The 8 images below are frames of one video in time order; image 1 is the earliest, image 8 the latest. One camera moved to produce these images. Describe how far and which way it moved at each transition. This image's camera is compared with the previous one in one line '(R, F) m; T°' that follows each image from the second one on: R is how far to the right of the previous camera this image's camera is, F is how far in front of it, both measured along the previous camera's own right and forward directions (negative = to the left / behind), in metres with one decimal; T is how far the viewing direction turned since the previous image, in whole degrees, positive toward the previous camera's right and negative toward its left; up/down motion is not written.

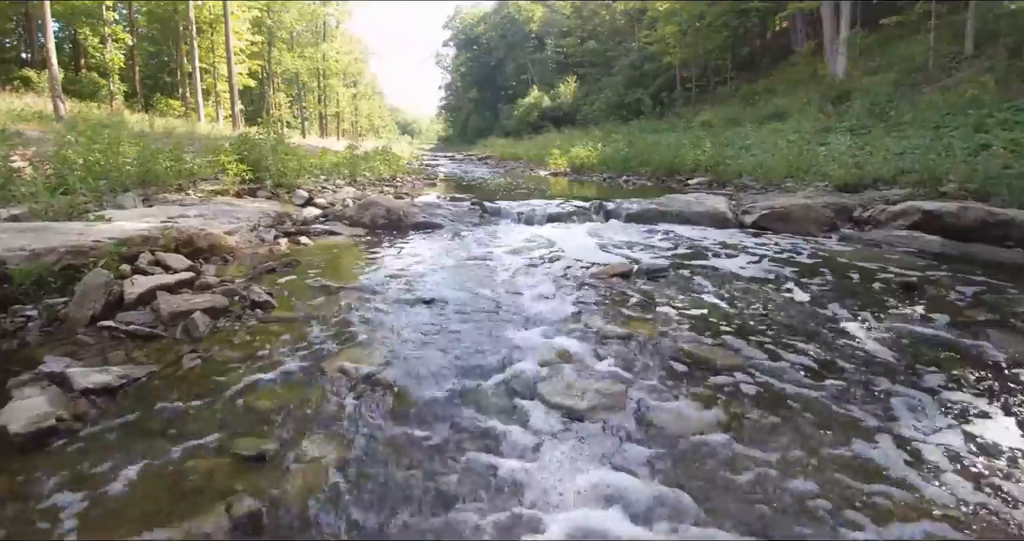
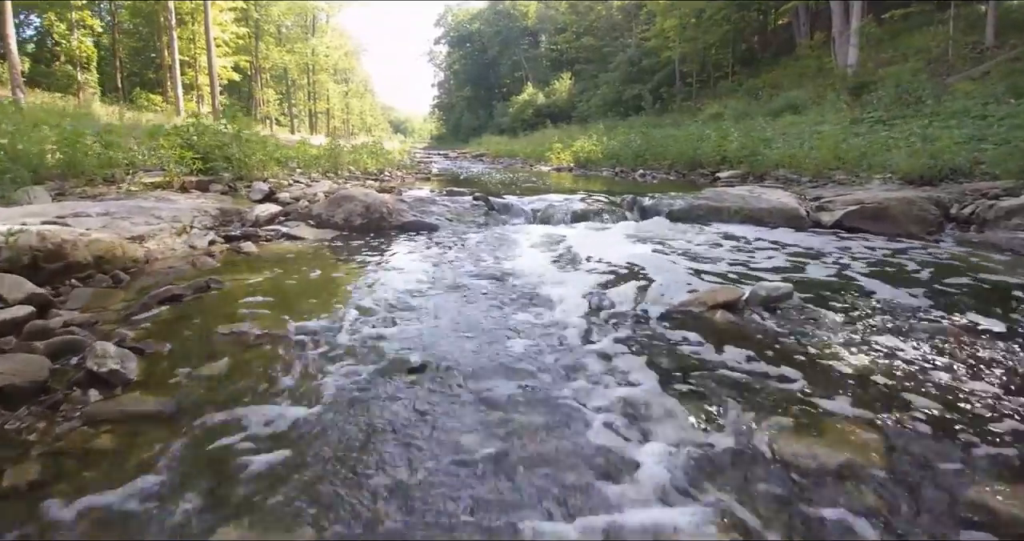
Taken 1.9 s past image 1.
(-0.4, +2.8) m; +1°
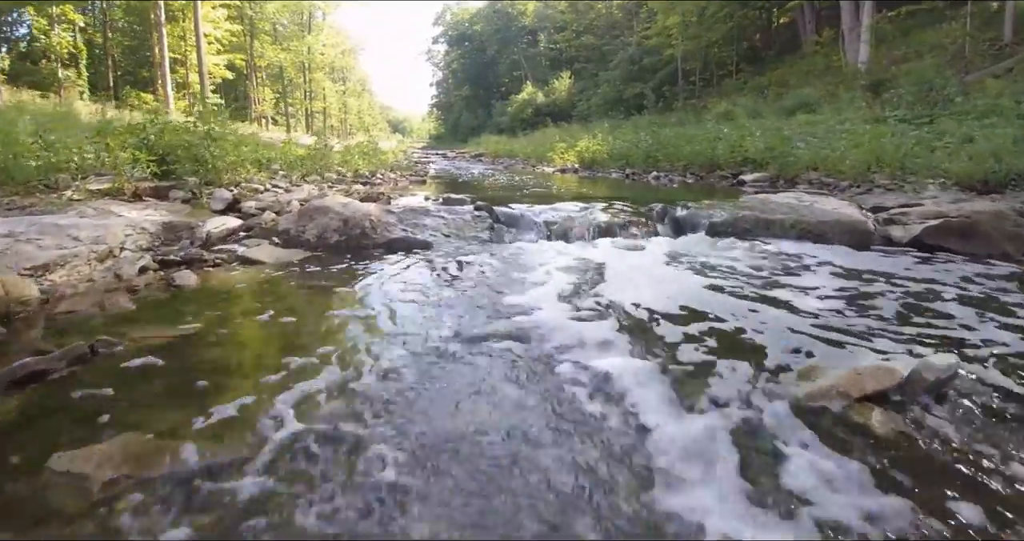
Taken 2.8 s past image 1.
(-0.2, +1.7) m; 0°
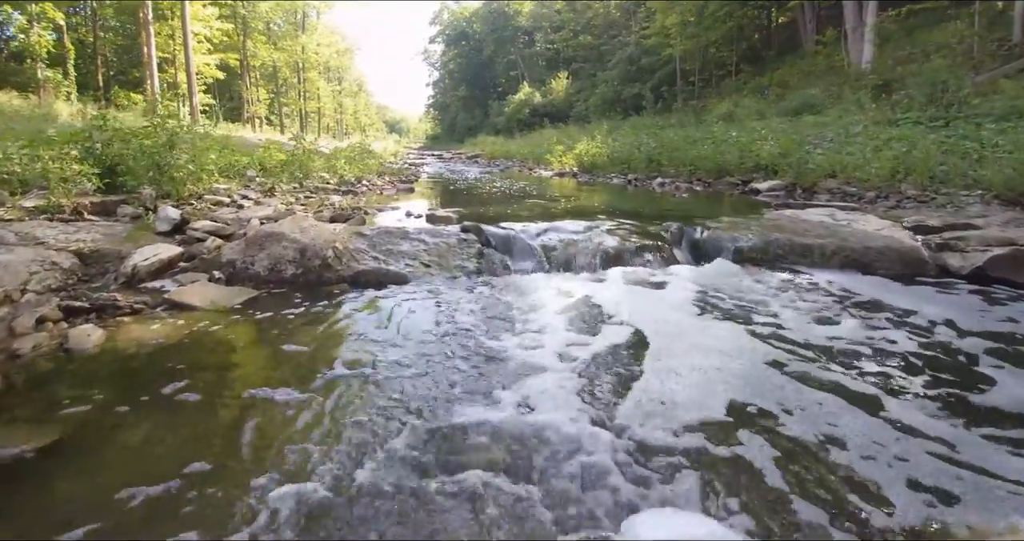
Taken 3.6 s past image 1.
(+0.1, +1.2) m; 0°
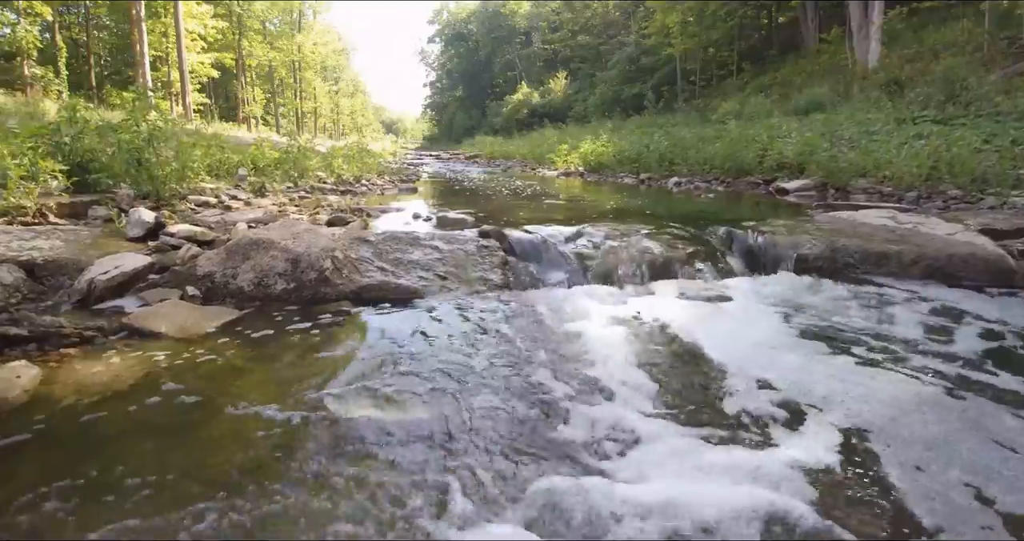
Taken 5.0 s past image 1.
(-0.4, +1.0) m; 0°
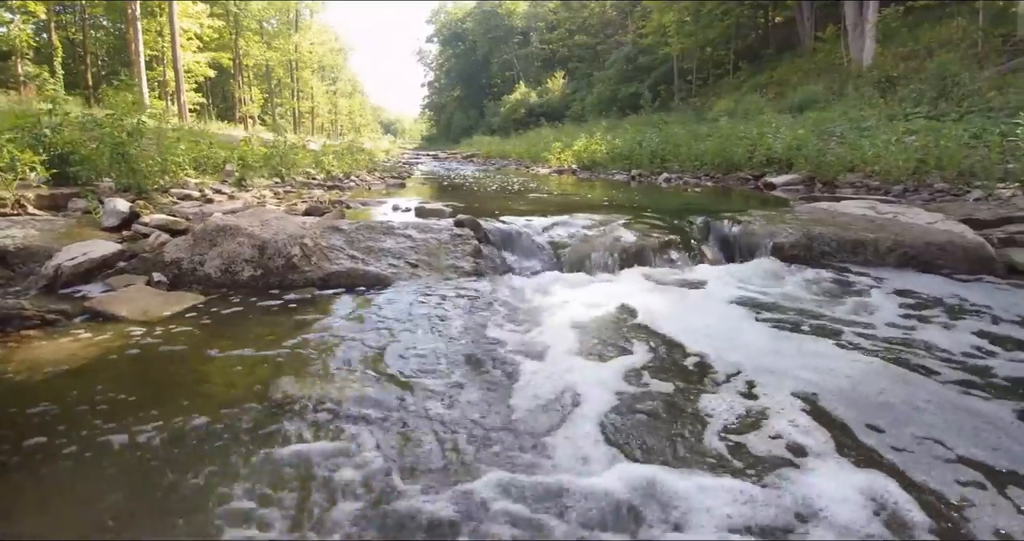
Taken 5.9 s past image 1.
(+0.3, 0.0) m; 0°
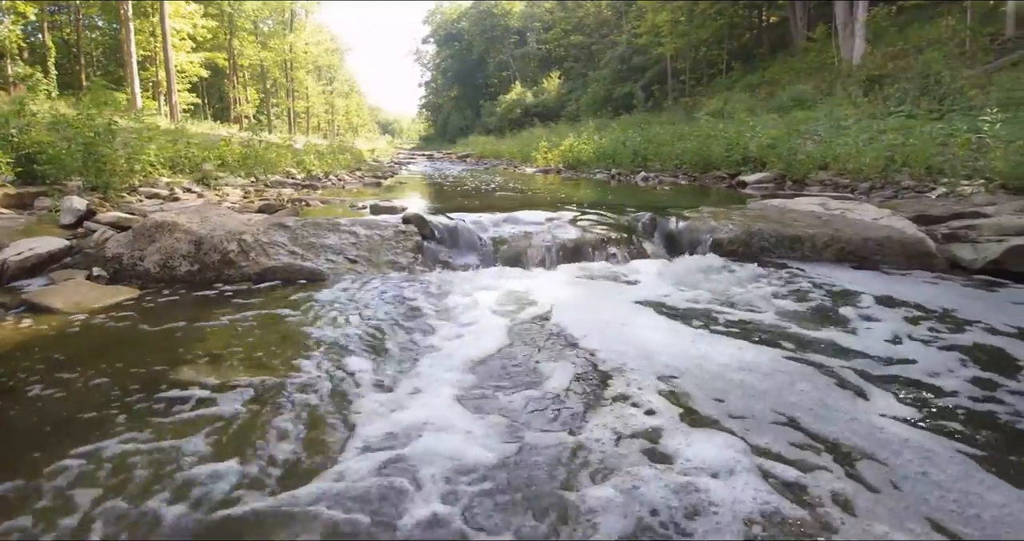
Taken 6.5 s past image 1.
(+0.6, -0.1) m; 0°
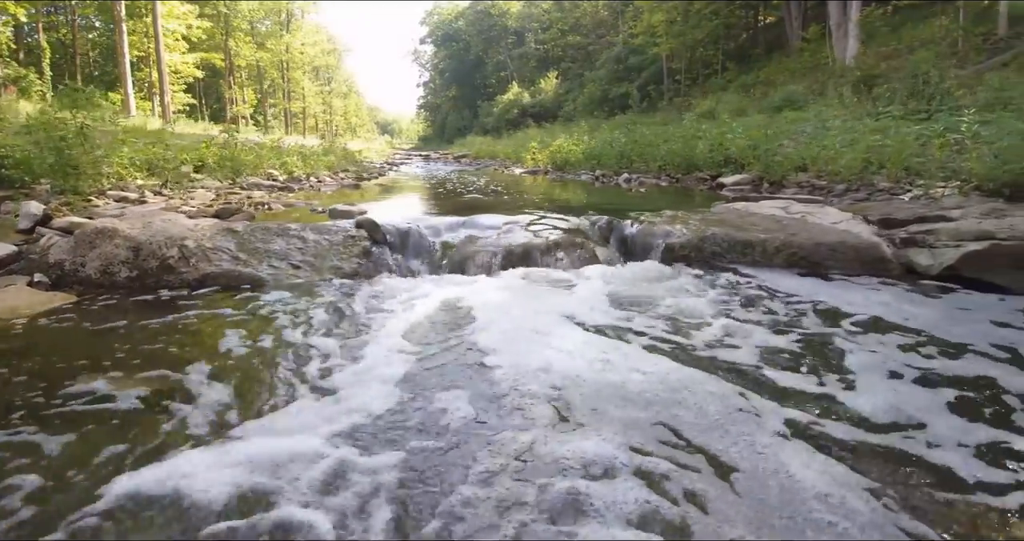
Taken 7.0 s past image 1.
(+0.6, 0.0) m; 0°
